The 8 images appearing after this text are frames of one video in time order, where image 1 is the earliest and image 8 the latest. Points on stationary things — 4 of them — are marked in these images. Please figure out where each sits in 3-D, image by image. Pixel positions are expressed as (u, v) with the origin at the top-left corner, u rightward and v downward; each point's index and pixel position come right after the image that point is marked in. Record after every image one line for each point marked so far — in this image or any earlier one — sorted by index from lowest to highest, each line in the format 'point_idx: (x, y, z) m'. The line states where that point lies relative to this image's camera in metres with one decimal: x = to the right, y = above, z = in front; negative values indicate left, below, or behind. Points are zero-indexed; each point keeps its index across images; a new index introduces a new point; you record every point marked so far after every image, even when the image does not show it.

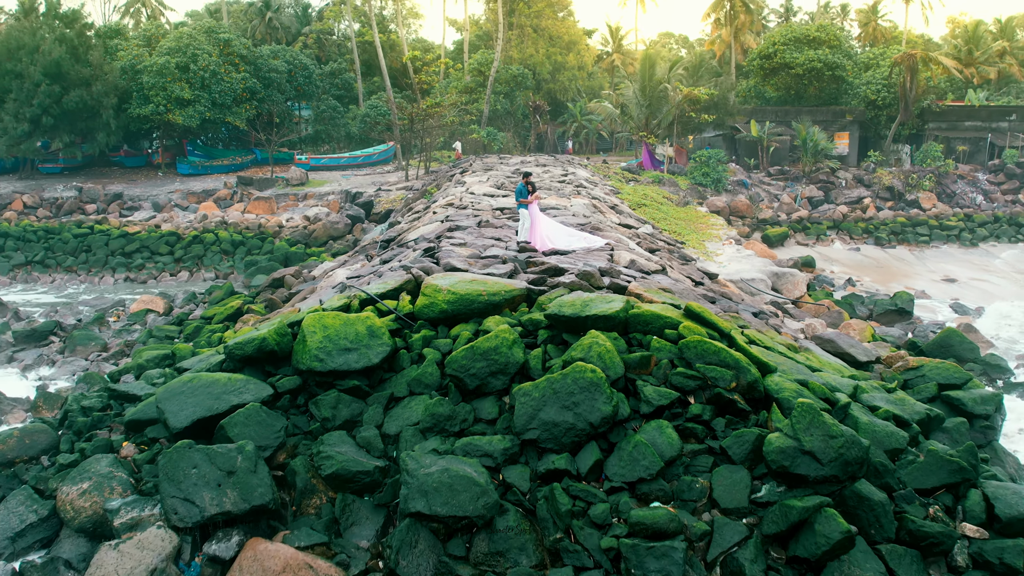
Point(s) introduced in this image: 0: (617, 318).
0: (+0.8, -0.2, +5.2) m
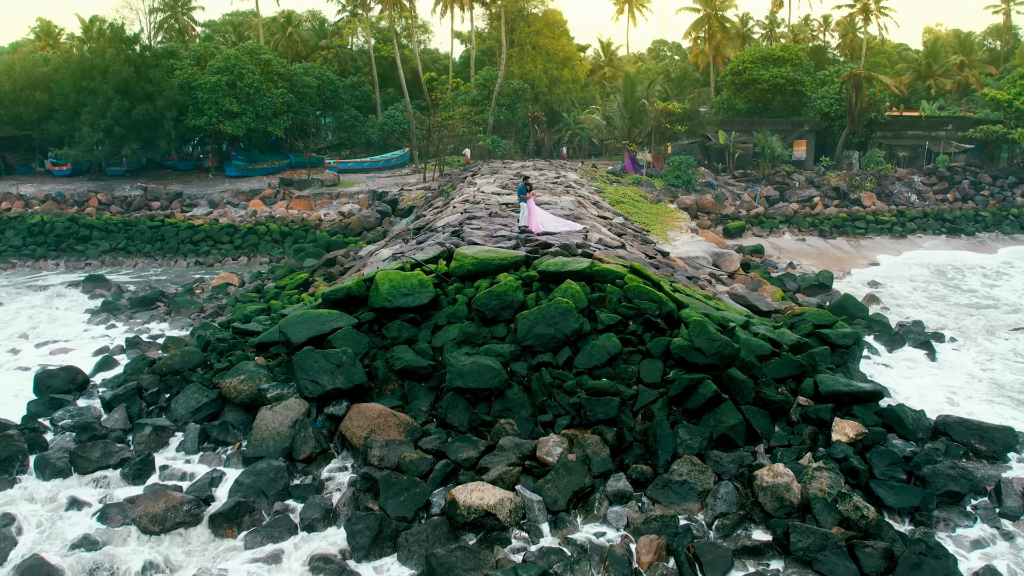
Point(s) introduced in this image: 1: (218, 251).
0: (+0.8, +0.2, +7.9) m
1: (-6.7, +0.9, +15.4) m
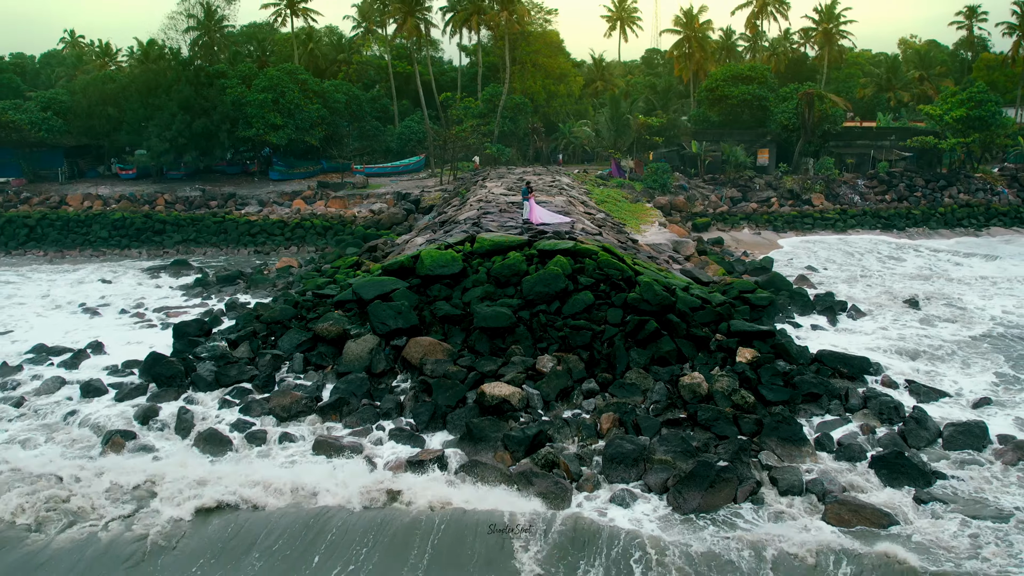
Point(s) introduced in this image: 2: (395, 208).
0: (+1.0, +0.6, +11.1) m
1: (-6.6, +1.3, +18.7) m
2: (-3.4, +2.4, +19.7) m
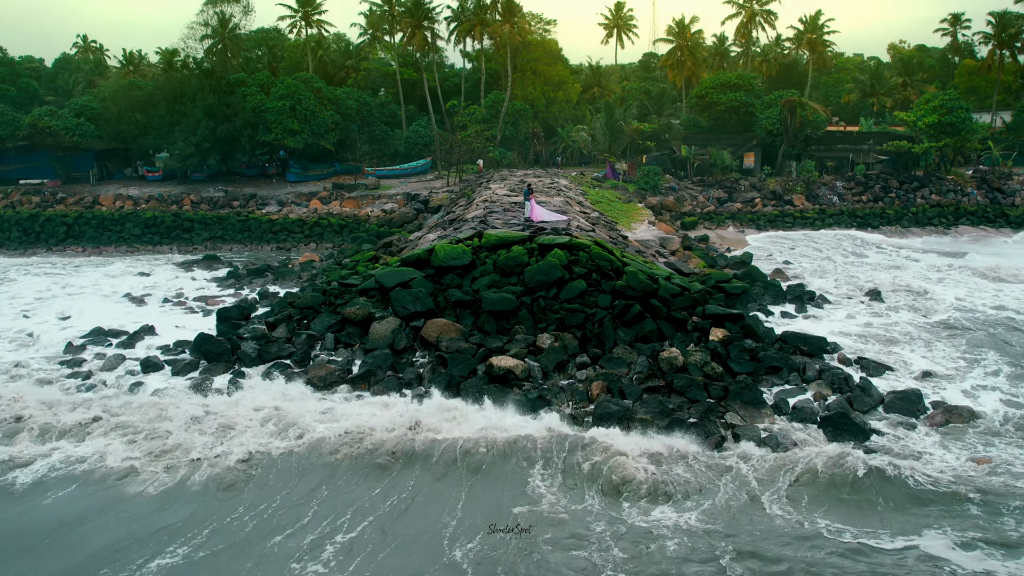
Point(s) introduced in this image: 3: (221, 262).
0: (+1.0, +0.8, +12.7) m
1: (-6.6, +1.5, +20.2) m
2: (-3.3, +2.5, +21.2) m
3: (-7.9, +0.7, +18.3) m
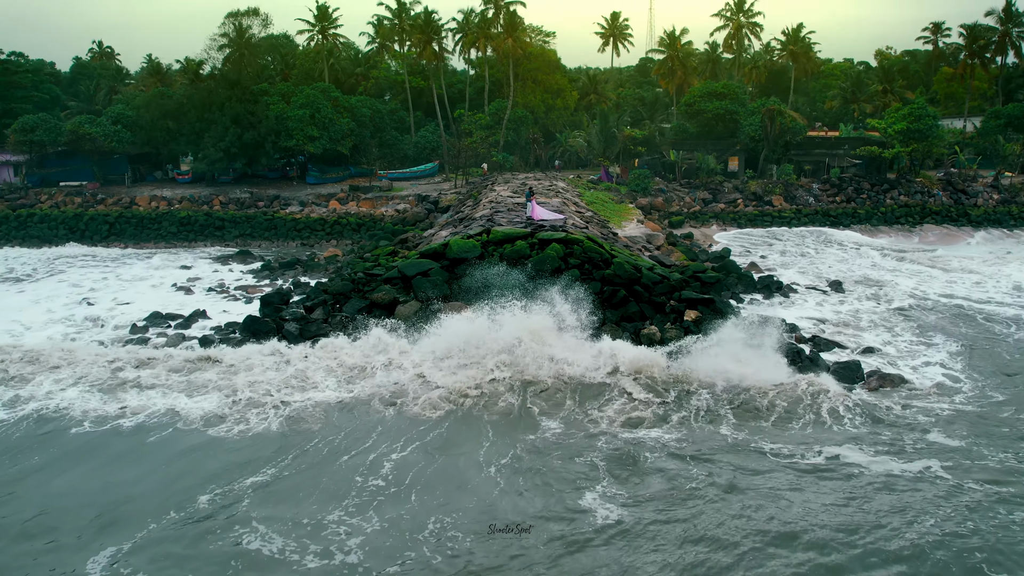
0: (+1.1, +1.1, +14.7) m
1: (-6.5, +1.7, +22.3) m
2: (-3.3, +2.8, +23.3) m
3: (-7.8, +1.0, +20.4) m
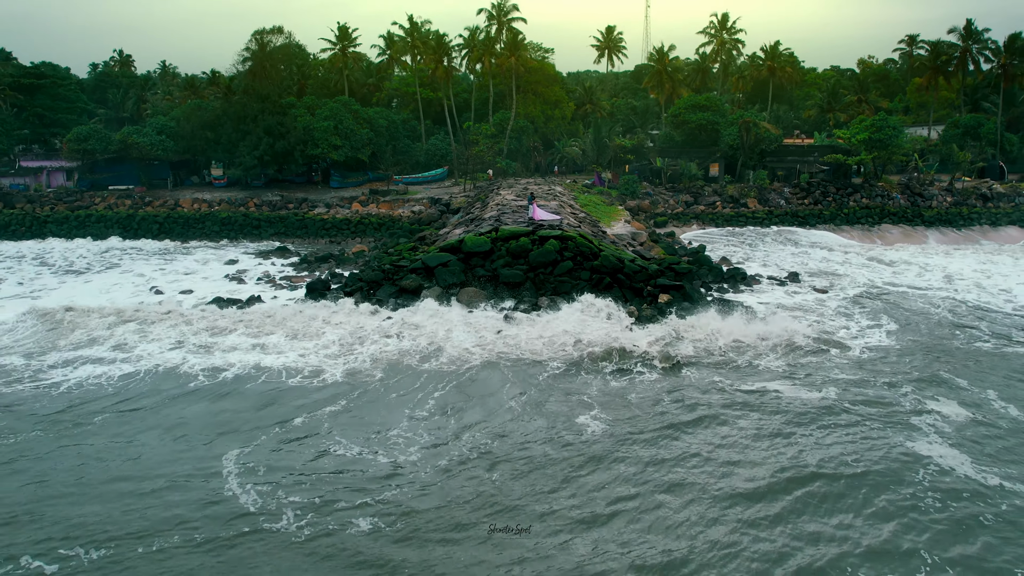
0: (+1.2, +1.4, +17.7) m
1: (-6.4, +2.0, +25.3) m
2: (-3.1, +3.1, +26.3) m
3: (-7.7, +1.3, +23.4) m
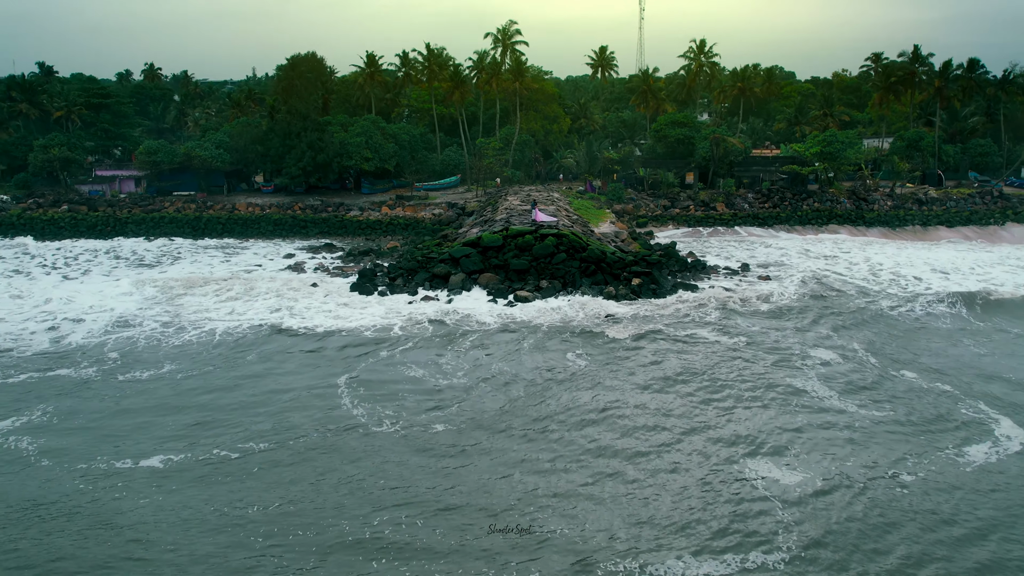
0: (+1.5, +1.8, +22.8) m
1: (-6.1, +2.5, +30.3) m
2: (-2.9, +3.5, +31.3) m
3: (-7.5, +1.7, +28.4) m
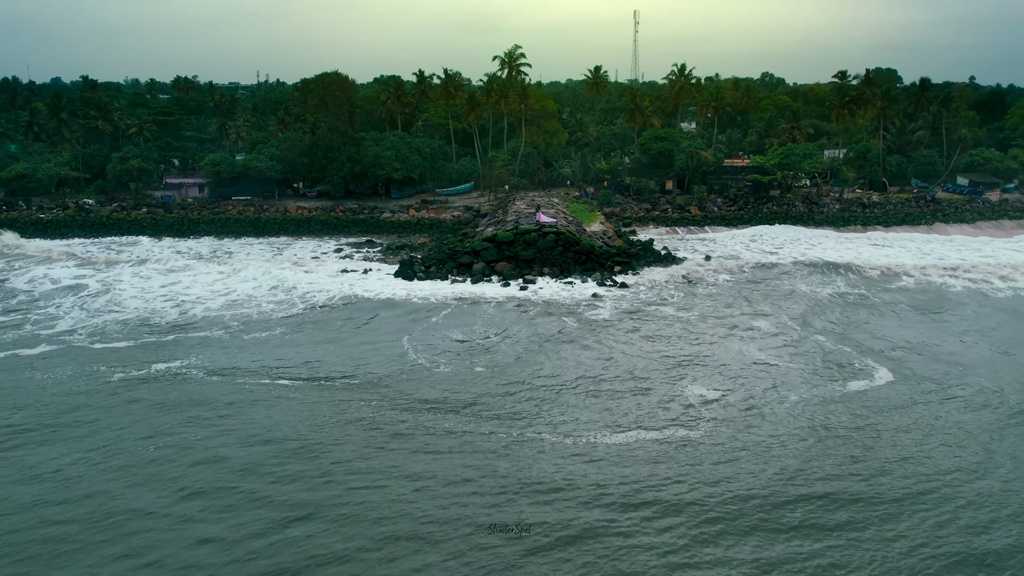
0: (+1.9, +2.4, +29.0) m
1: (-5.8, +3.1, +36.6) m
2: (-2.5, +4.1, +37.6) m
3: (-7.1, +2.3, +34.7) m
